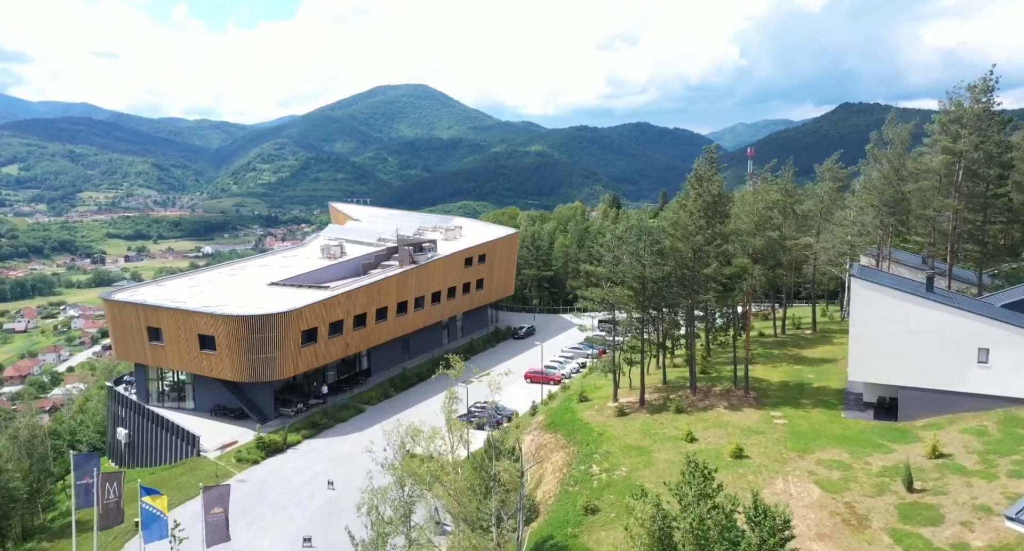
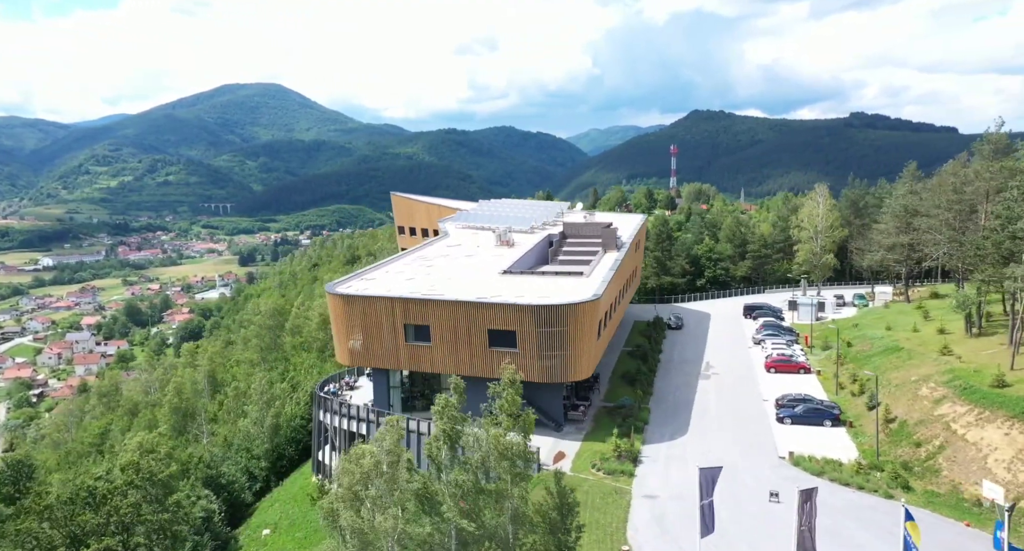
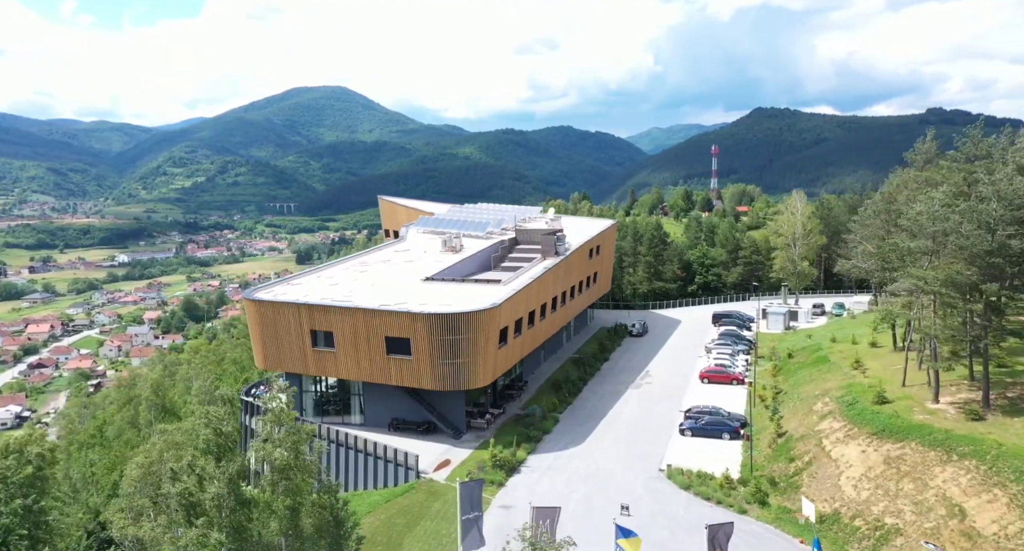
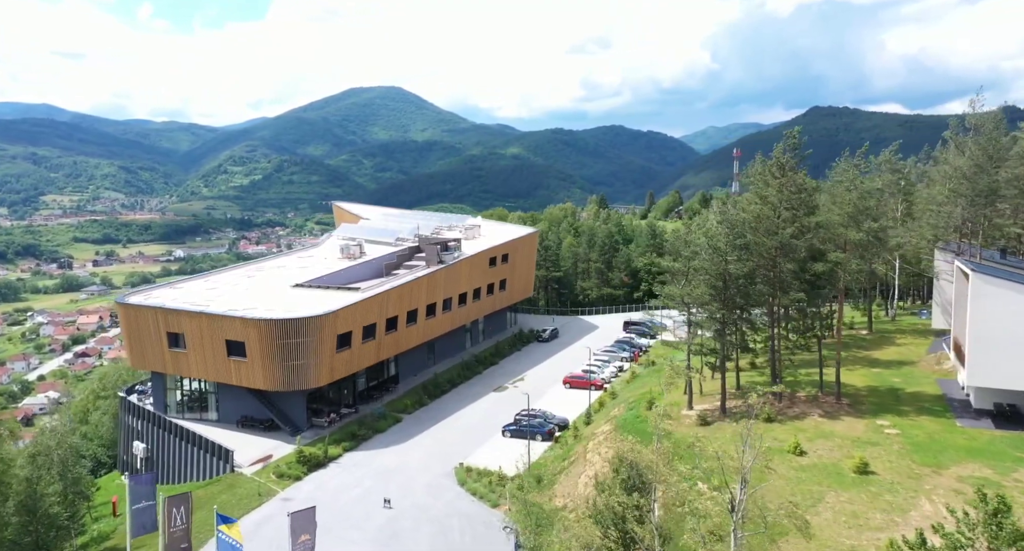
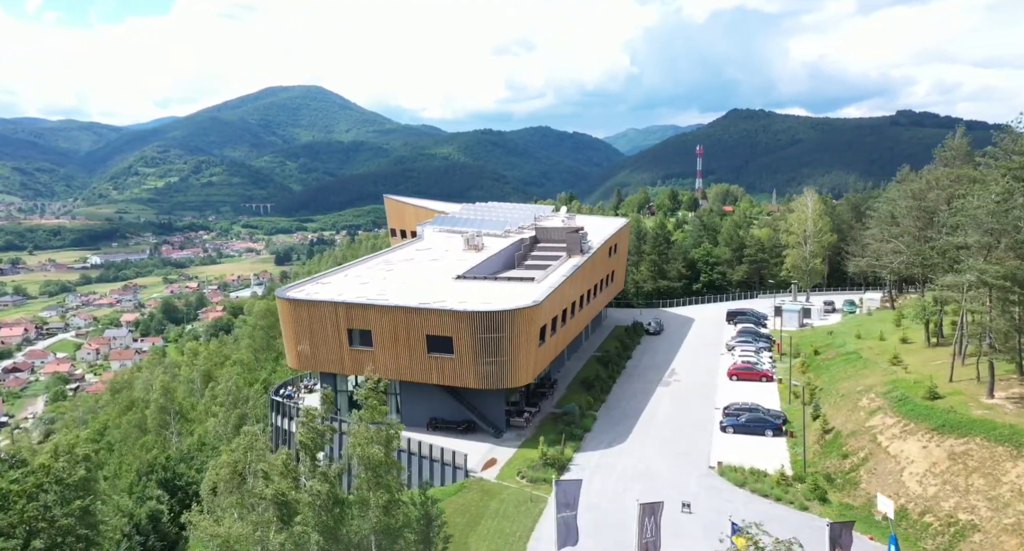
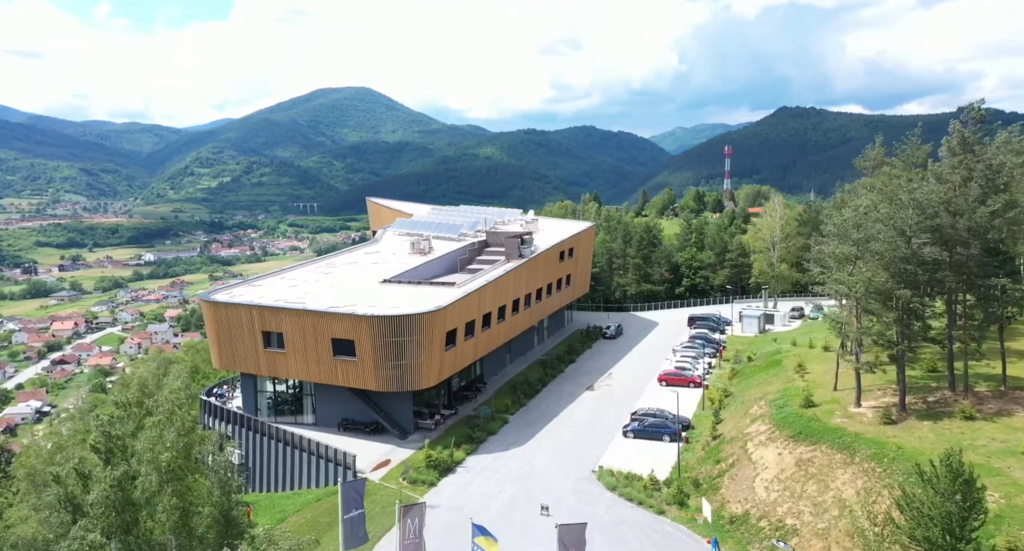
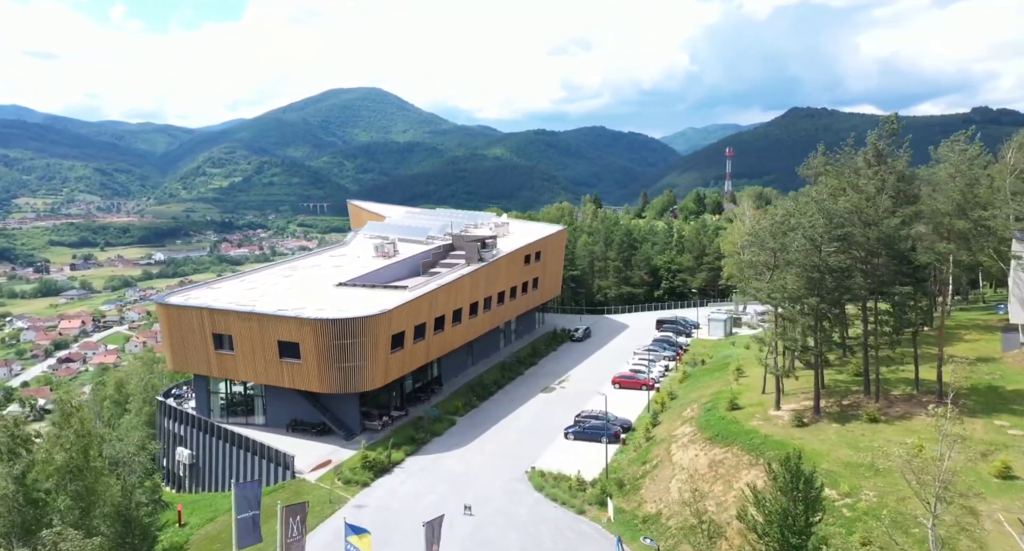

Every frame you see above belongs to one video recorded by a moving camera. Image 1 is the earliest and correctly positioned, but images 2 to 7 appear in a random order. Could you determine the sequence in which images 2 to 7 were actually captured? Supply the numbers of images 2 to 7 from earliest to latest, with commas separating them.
4, 7, 6, 3, 5, 2
